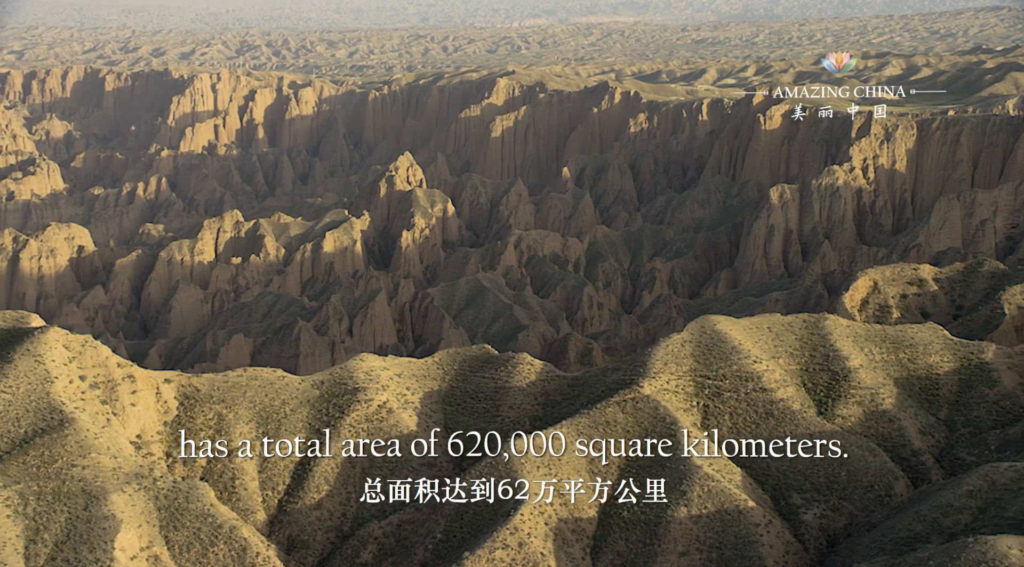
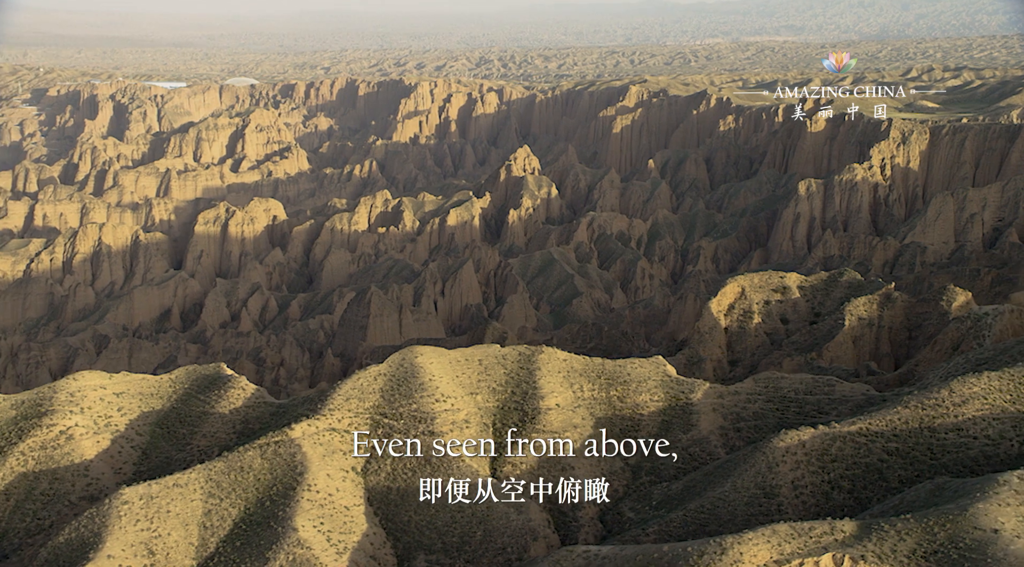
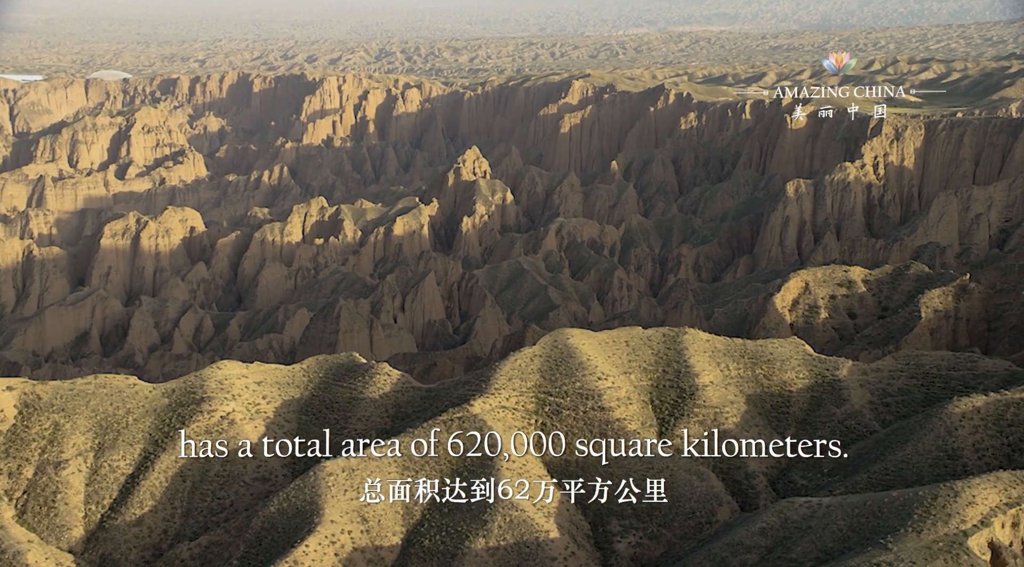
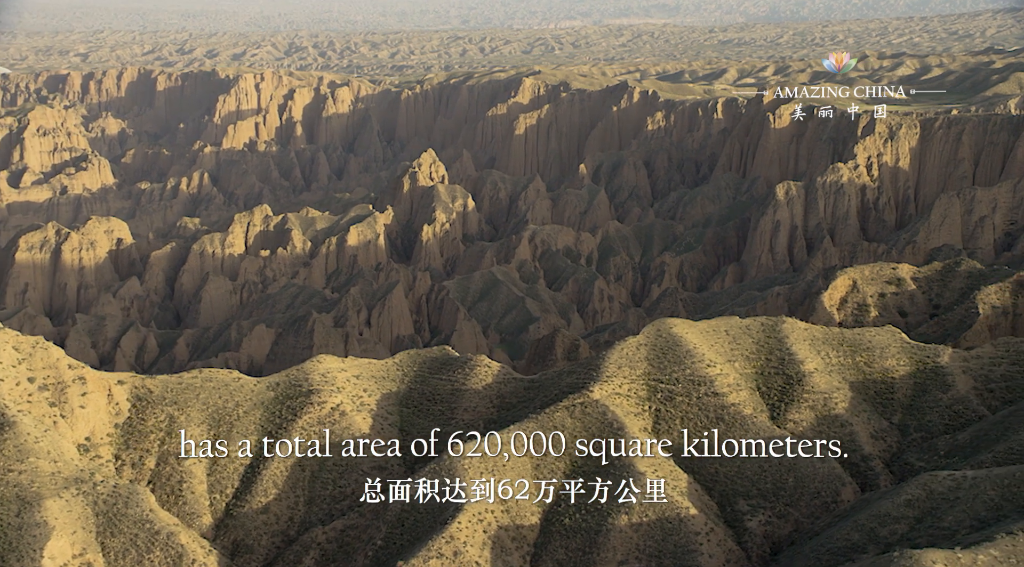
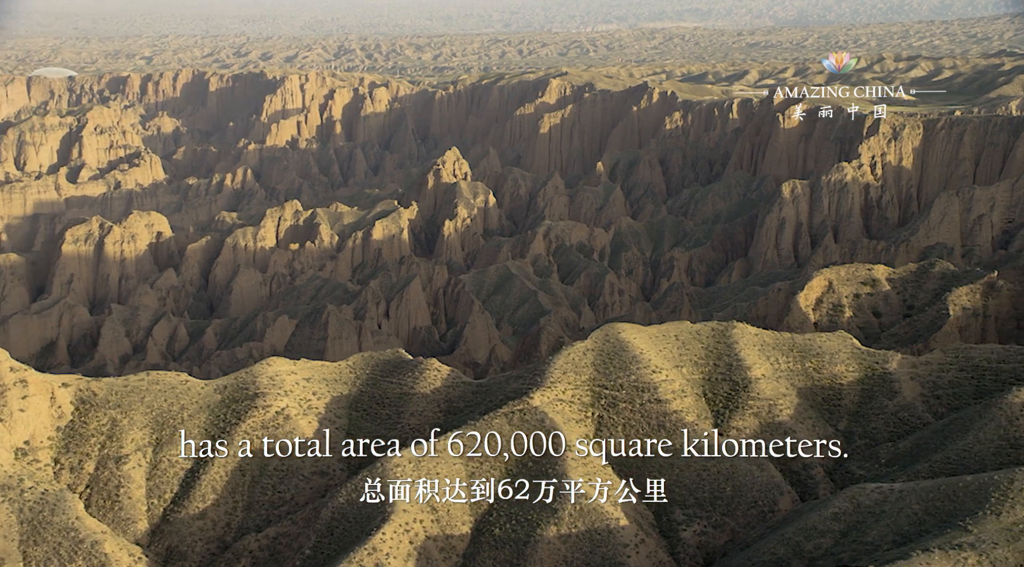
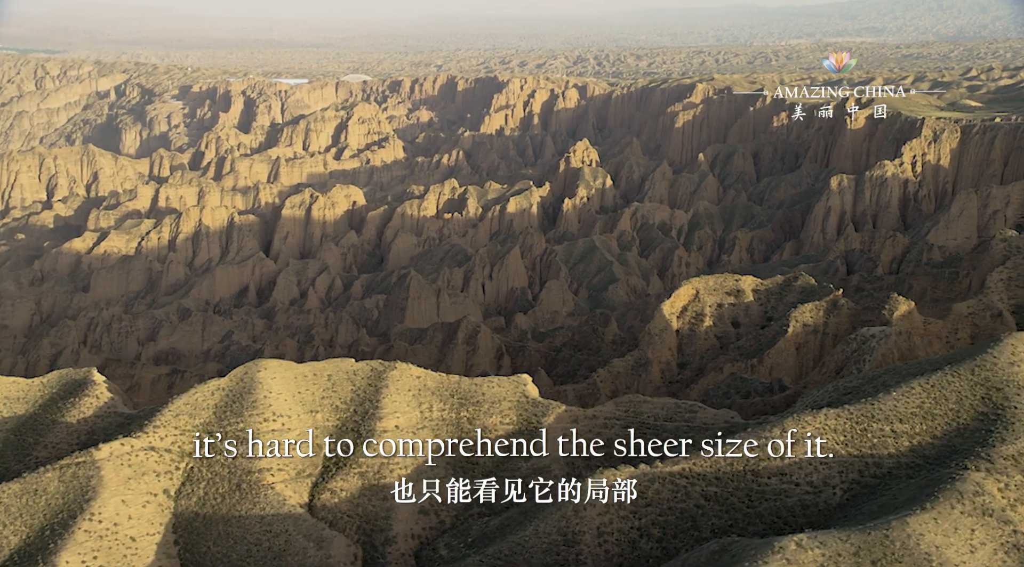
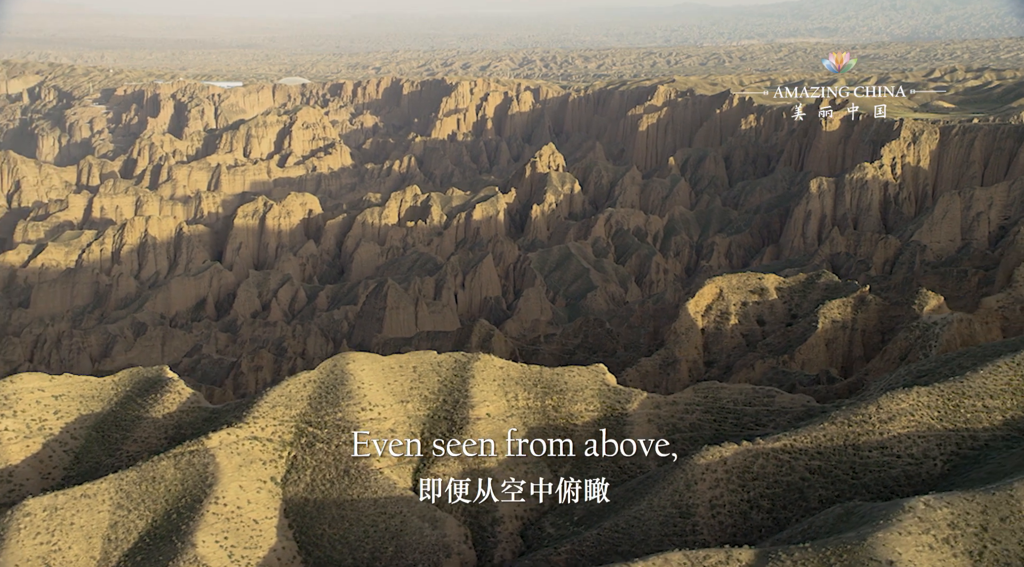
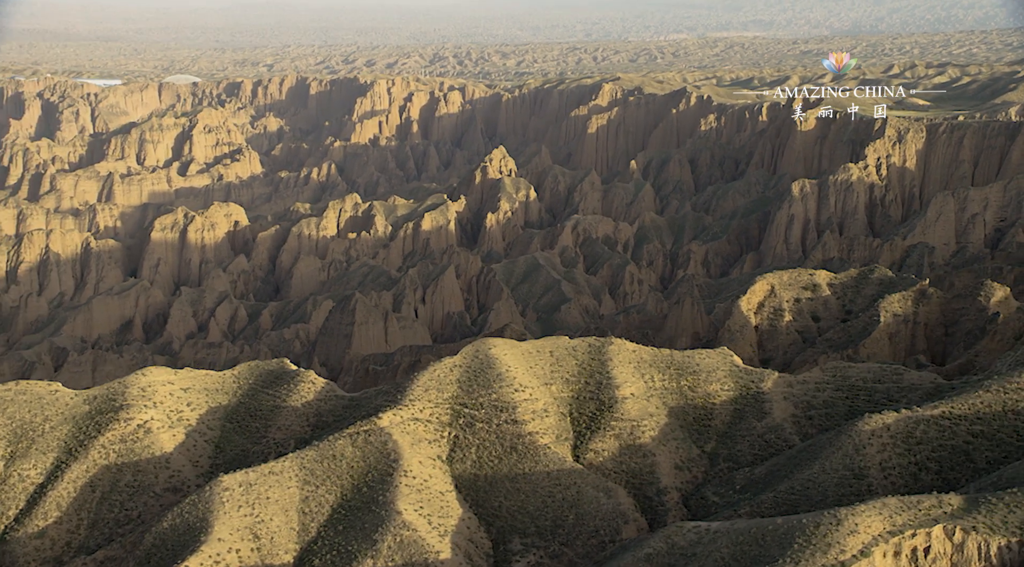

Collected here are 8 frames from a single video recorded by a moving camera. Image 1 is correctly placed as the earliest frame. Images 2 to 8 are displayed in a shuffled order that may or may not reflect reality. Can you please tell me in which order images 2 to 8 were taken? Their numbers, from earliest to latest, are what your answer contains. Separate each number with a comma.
4, 5, 3, 8, 2, 7, 6
